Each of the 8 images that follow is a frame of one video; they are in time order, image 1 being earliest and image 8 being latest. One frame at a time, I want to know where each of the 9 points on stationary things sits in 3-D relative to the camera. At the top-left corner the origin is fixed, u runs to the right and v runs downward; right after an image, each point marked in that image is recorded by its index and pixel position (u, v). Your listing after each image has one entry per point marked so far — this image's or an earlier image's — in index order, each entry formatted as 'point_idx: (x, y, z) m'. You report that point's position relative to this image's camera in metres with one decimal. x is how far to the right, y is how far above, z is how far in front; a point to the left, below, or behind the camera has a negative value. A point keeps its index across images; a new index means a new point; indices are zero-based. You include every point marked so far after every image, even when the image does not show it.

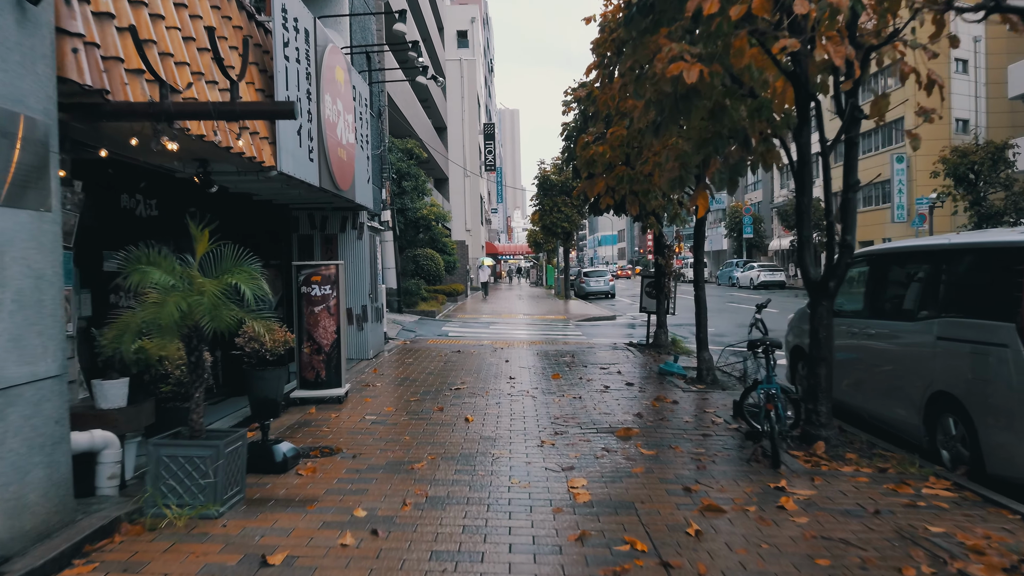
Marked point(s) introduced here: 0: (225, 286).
0: (-1.6, 0.0, +4.4) m
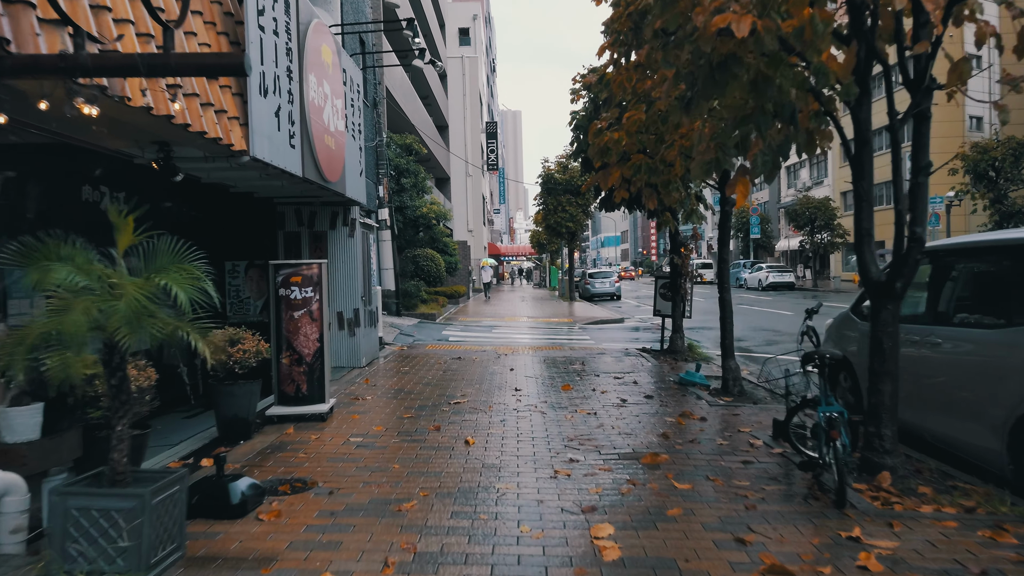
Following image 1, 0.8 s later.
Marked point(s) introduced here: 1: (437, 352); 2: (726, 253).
0: (-1.5, 0.0, +3.4) m
1: (-1.2, -1.1, +13.2) m
2: (+2.5, +0.4, +9.3) m
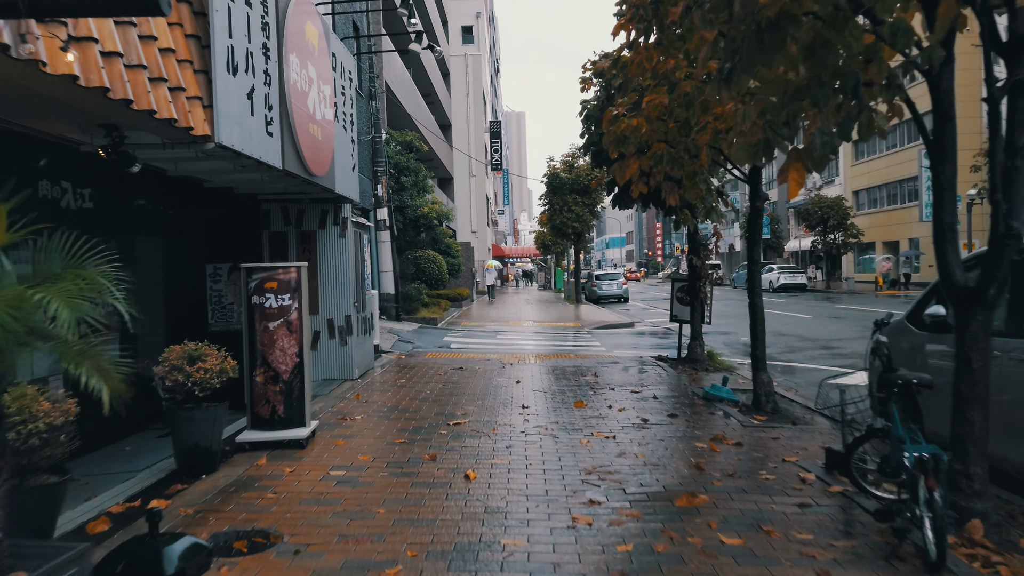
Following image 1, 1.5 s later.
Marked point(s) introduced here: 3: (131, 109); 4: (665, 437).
0: (-1.5, -0.1, +2.5) m
1: (-1.2, -1.1, +12.3) m
2: (+2.6, +0.4, +8.3) m
3: (-2.4, +1.1, +5.0) m
4: (+1.3, -1.3, +6.7) m
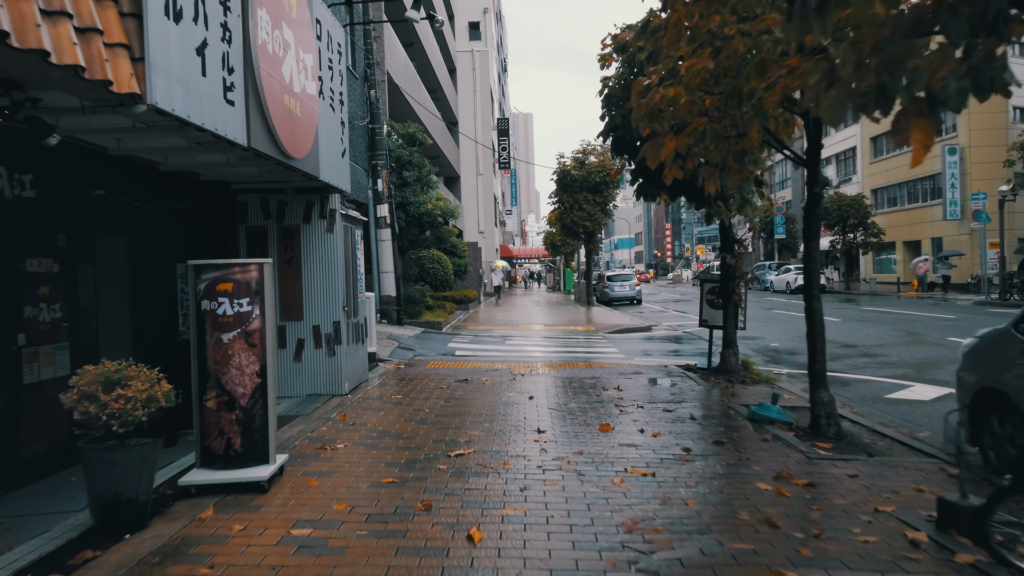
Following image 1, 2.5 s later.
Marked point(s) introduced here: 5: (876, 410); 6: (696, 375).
0: (-1.4, -0.1, +1.2) m
1: (-1.0, -1.2, +11.0) m
2: (+2.7, +0.4, +7.0) m
3: (-2.3, +1.1, +3.8) m
4: (+1.4, -1.3, +5.4) m
5: (+3.8, -1.3, +8.3) m
6: (+2.5, -1.2, +10.7) m
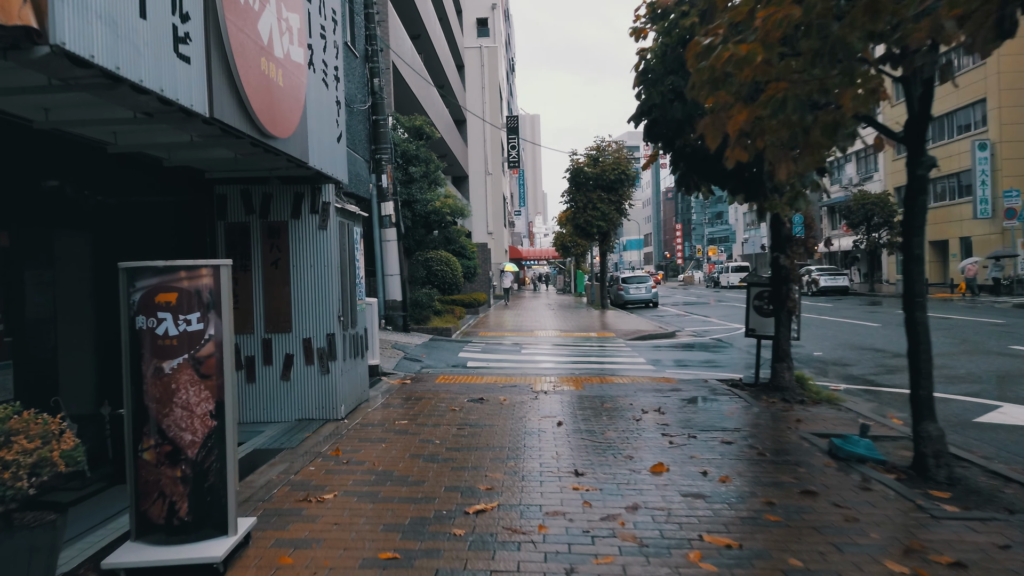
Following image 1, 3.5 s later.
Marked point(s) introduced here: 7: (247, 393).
0: (-1.3, -0.1, -0.1) m
1: (-0.8, -1.2, +9.7) m
2: (+2.9, +0.3, +5.7) m
3: (-2.2, +1.1, +2.5) m
4: (+1.6, -1.3, +4.1) m
5: (+4.0, -1.3, +6.9) m
6: (+2.8, -1.2, +9.4) m
7: (-2.5, -1.0, +7.5) m
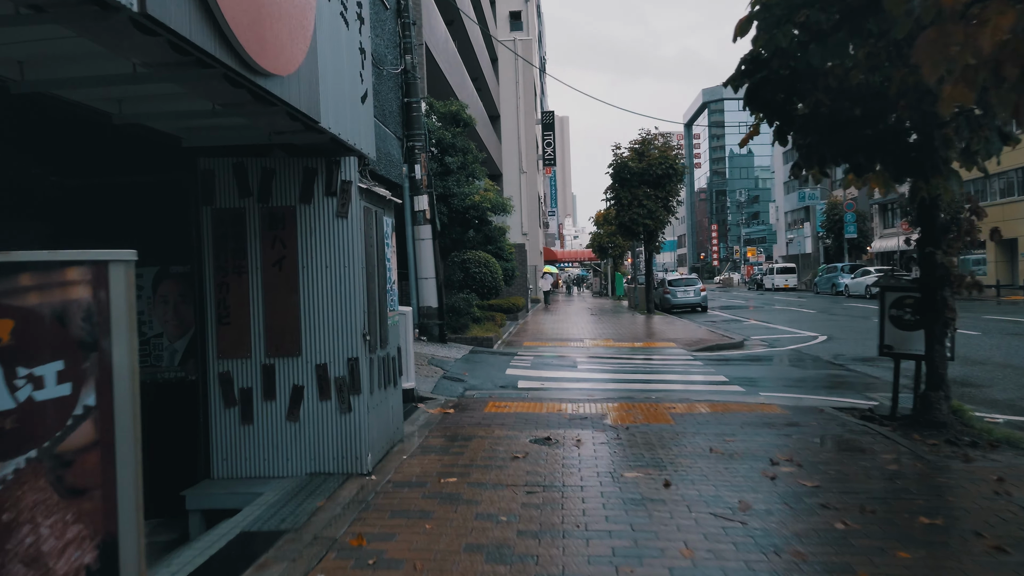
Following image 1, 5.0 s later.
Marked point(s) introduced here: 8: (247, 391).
0: (-1.0, -0.1, -2.0) m
1: (-0.1, -1.3, +7.7) m
2: (+3.4, +0.3, +3.6) m
3: (-1.7, +1.0, +0.6) m
4: (+2.1, -1.4, +2.0) m
5: (+4.6, -1.4, +4.8) m
6: (+3.4, -1.3, +7.3) m
7: (-1.9, -1.1, +5.6) m
8: (-1.9, -0.7, +5.5) m
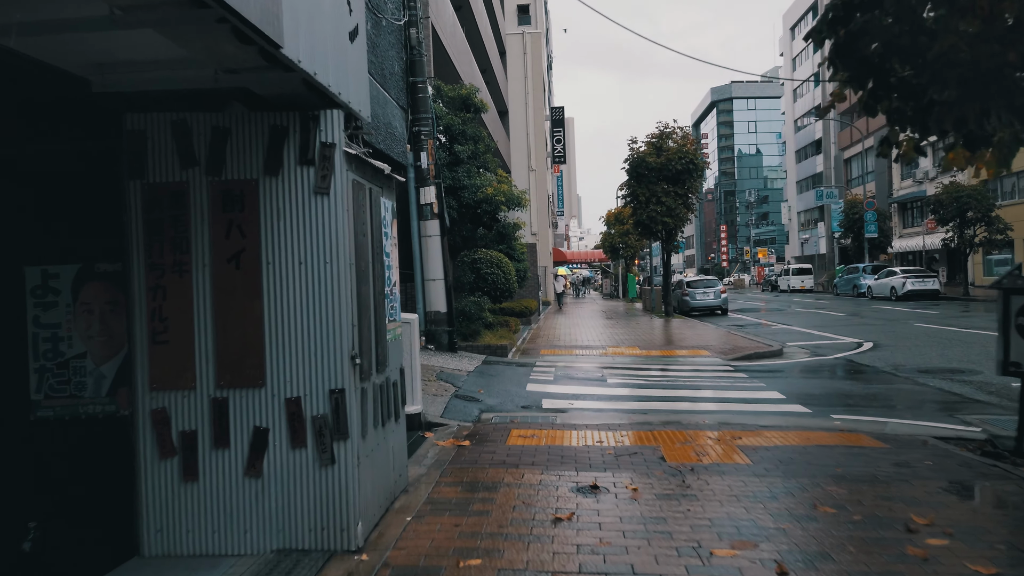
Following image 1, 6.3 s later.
0: (-0.8, -0.1, -3.6) m
1: (+0.2, -1.3, +6.2) m
2: (+3.7, +0.3, +2.0) m
3: (-1.5, +1.0, -1.0) m
4: (+2.3, -1.4, +0.4) m
5: (+4.9, -1.4, +3.2) m
6: (+3.7, -1.3, +5.7) m
7: (-1.7, -1.1, +4.0) m
8: (-1.6, -0.7, +4.0) m
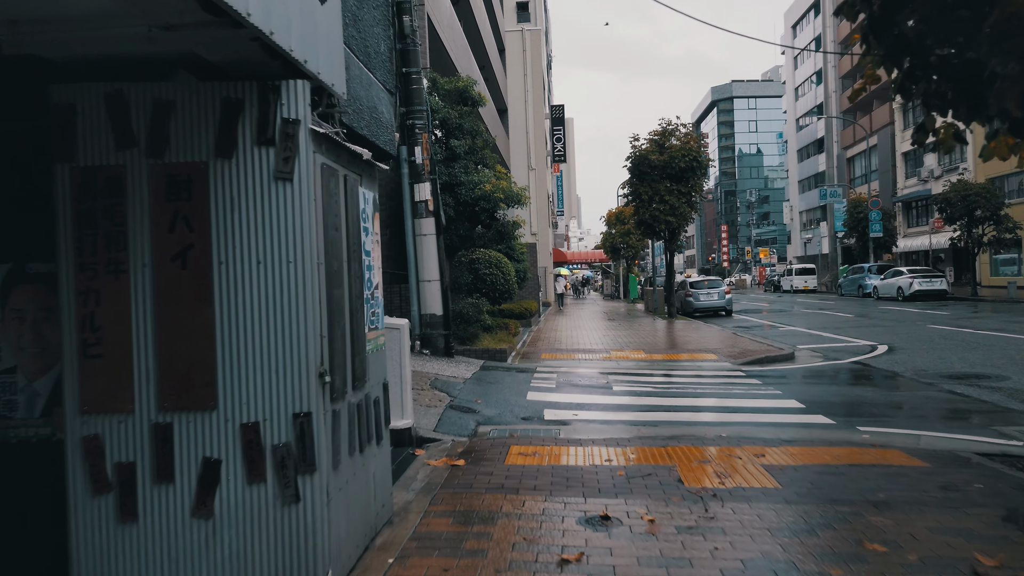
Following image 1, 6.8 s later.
0: (-0.8, -0.2, -4.2) m
1: (+0.2, -1.3, +5.5) m
2: (+3.7, +0.2, +1.4) m
3: (-1.6, +1.0, -1.6) m
4: (+2.3, -1.4, -0.2) m
5: (+4.9, -1.4, +2.6) m
6: (+3.7, -1.3, +5.1) m
7: (-1.7, -1.1, +3.4) m
8: (-1.6, -0.8, +3.4) m
